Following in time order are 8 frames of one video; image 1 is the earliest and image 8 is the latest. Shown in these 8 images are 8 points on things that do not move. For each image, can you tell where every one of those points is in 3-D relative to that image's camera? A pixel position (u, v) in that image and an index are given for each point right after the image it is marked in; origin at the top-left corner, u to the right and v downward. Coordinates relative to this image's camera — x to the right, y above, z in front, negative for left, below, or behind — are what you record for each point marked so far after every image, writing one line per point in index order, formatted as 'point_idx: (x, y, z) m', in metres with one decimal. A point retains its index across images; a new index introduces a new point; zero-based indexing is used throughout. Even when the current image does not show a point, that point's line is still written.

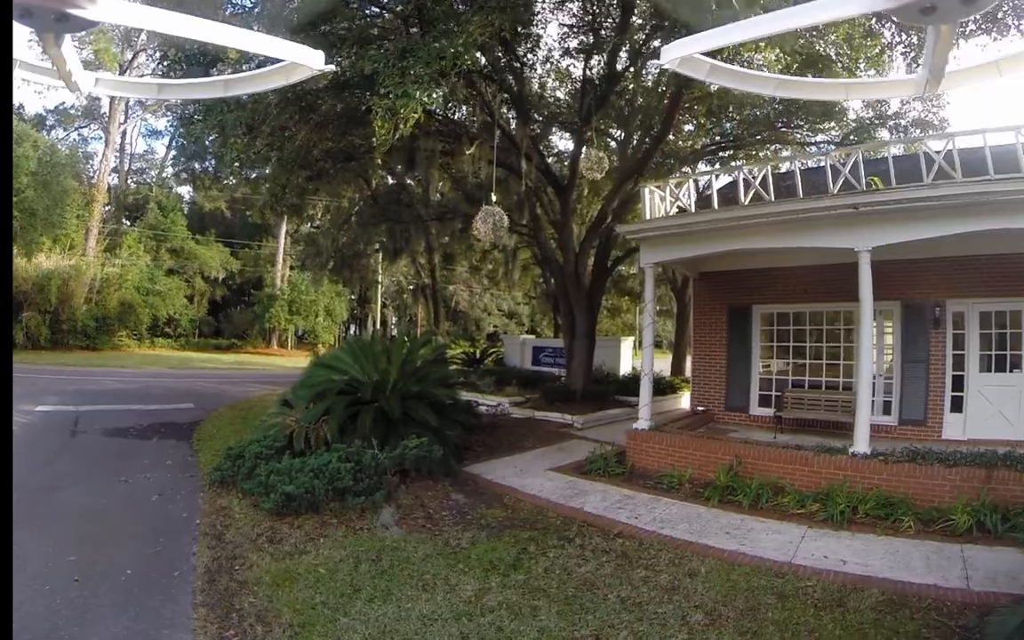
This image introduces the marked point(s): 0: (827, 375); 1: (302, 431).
0: (+5.2, -0.9, +12.4) m
1: (-2.7, -1.4, +9.8) m
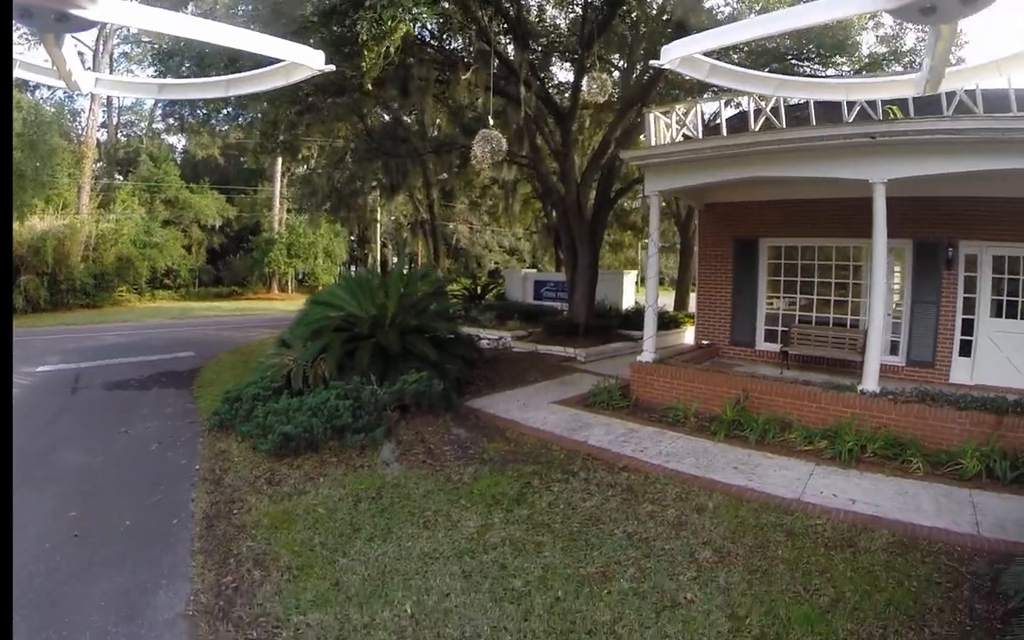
0: (+5.2, +0.2, +12.1) m
1: (-2.7, -0.6, +9.6) m
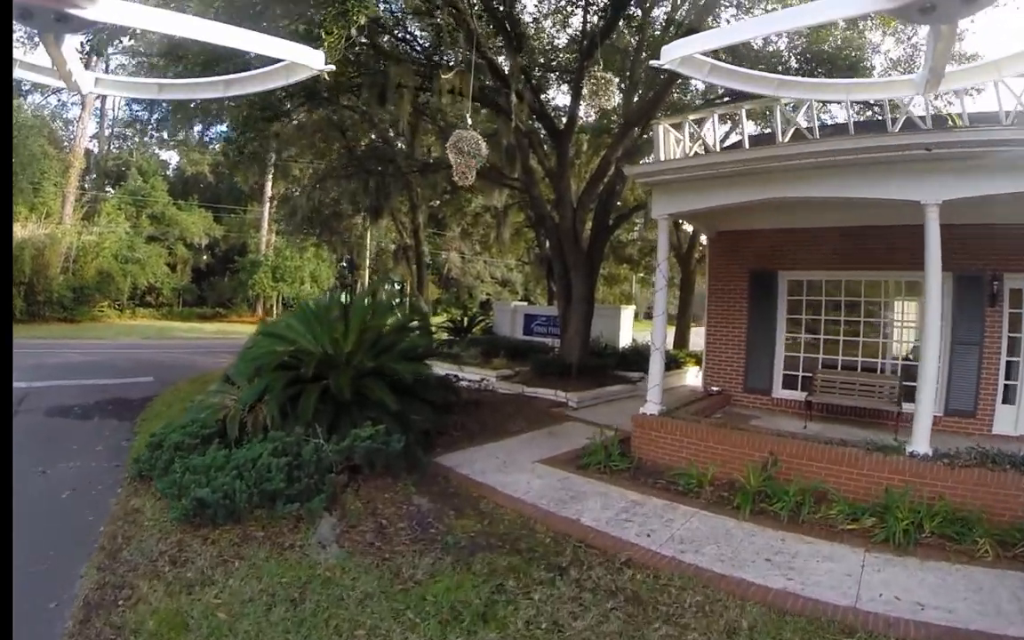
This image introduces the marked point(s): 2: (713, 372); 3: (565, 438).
0: (+5.0, -0.5, +10.6) m
1: (-2.9, -0.9, +8.0) m
2: (+3.2, -0.8, +11.6) m
3: (+0.7, -1.6, +9.7) m
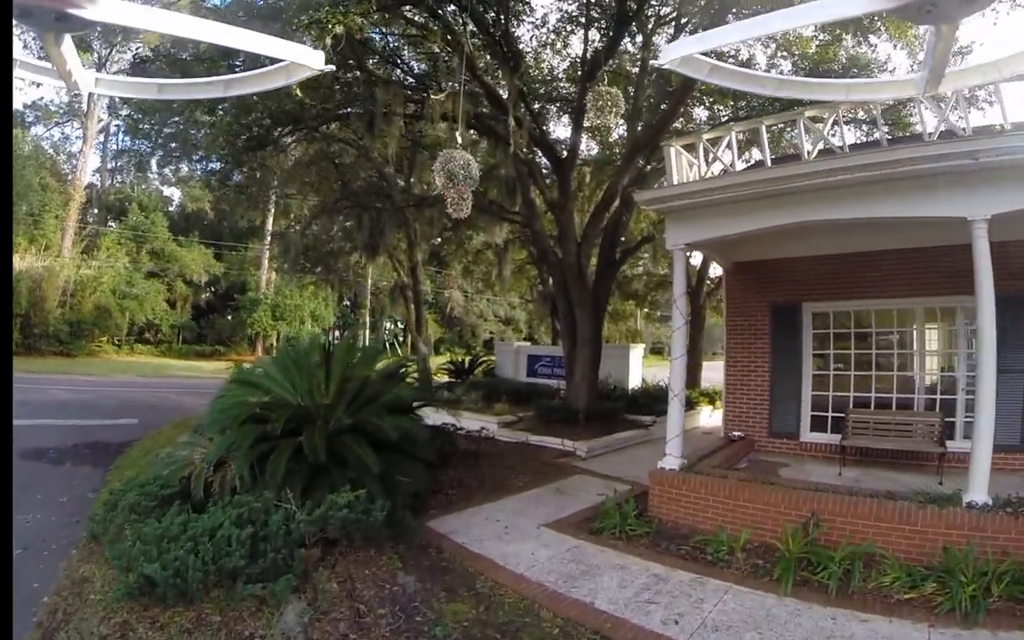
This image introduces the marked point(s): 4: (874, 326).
0: (+5.0, -0.9, +9.7) m
1: (-2.9, -1.4, +7.1) m
2: (+3.2, -1.4, +10.7) m
3: (+0.7, -2.1, +8.8) m
4: (+4.2, -0.1, +9.2) m
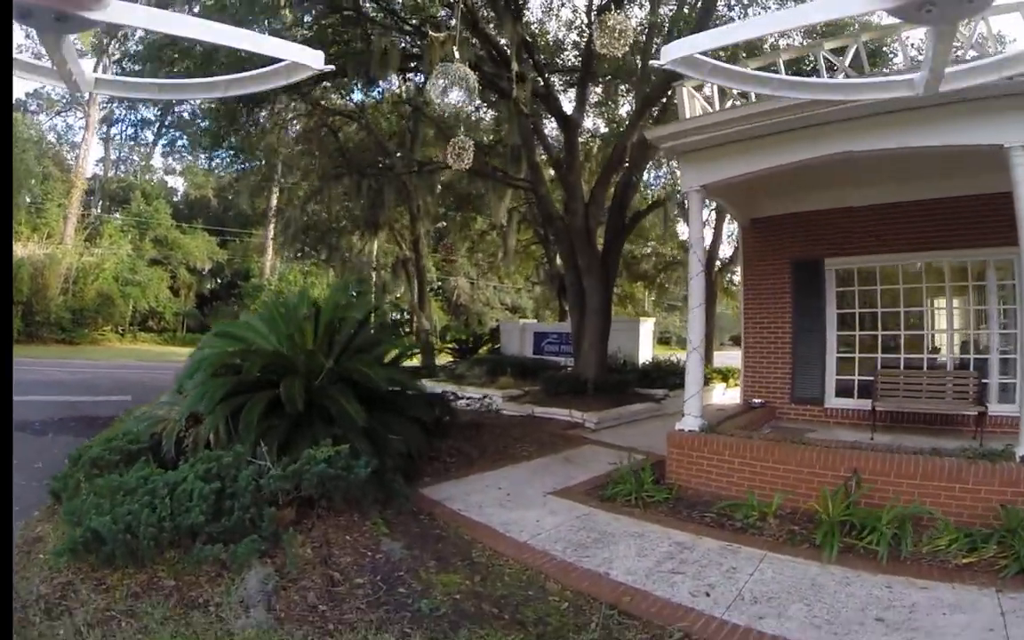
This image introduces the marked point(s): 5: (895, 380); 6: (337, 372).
0: (+5.1, -0.4, +8.9) m
1: (-2.9, -1.0, +6.3) m
2: (+3.2, -0.8, +9.9) m
3: (+0.8, -1.5, +8.0) m
4: (+4.3, +0.4, +8.4) m
5: (+4.3, -0.7, +8.3) m
6: (-1.6, -0.5, +6.6) m
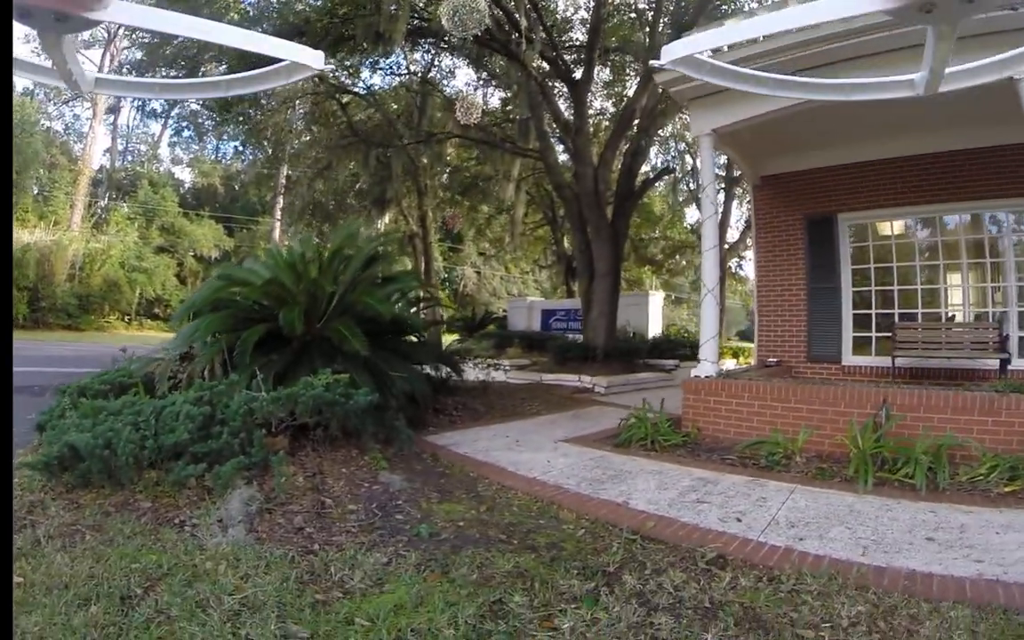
0: (+5.1, +0.2, +8.4) m
1: (-2.8, -0.4, +6.0) m
2: (+3.4, -0.3, +9.5) m
3: (+0.8, -1.0, +7.6) m
4: (+4.4, +0.9, +7.9) m
5: (+4.4, -0.1, +7.9) m
6: (-1.5, +0.1, +6.2) m
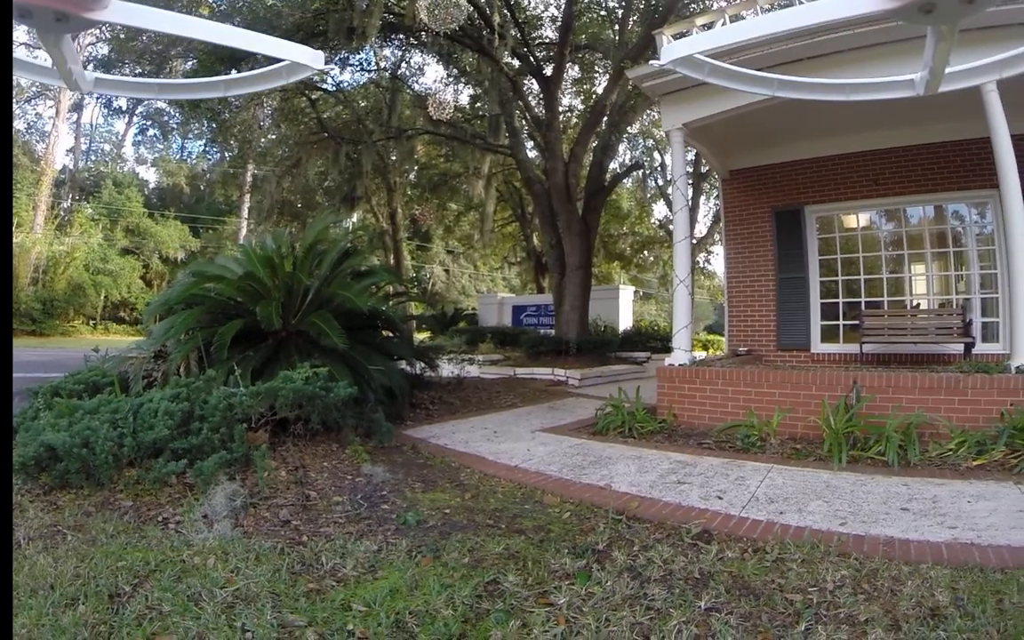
0: (+4.9, +0.3, +8.7) m
1: (-3.0, -0.4, +5.9) m
2: (+3.0, -0.1, +9.6) m
3: (+0.6, -0.9, +7.7) m
4: (+4.1, +1.1, +8.1) m
5: (+4.1, 0.0, +8.1) m
6: (-1.7, +0.1, +6.1) m
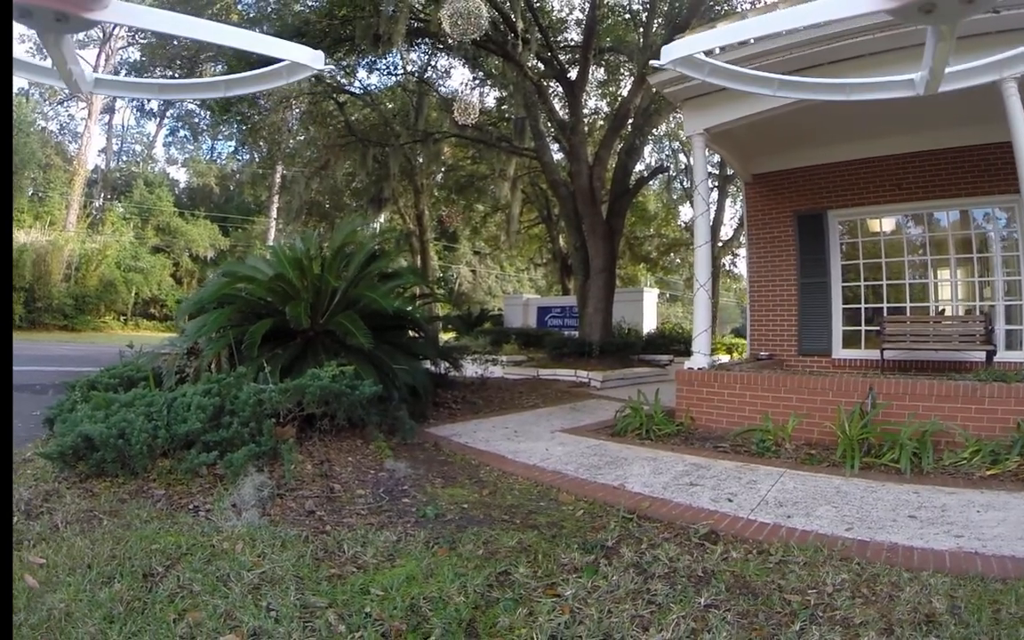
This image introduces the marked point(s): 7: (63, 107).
0: (+5.1, +0.2, +8.6) m
1: (-2.9, -0.4, +6.1) m
2: (+3.3, -0.2, +9.6) m
3: (+0.8, -0.9, +7.8) m
4: (+4.3, +1.0, +8.1) m
5: (+4.4, -0.1, +8.1) m
6: (-1.5, +0.1, +6.3) m
7: (-10.4, +4.9, +17.3) m
